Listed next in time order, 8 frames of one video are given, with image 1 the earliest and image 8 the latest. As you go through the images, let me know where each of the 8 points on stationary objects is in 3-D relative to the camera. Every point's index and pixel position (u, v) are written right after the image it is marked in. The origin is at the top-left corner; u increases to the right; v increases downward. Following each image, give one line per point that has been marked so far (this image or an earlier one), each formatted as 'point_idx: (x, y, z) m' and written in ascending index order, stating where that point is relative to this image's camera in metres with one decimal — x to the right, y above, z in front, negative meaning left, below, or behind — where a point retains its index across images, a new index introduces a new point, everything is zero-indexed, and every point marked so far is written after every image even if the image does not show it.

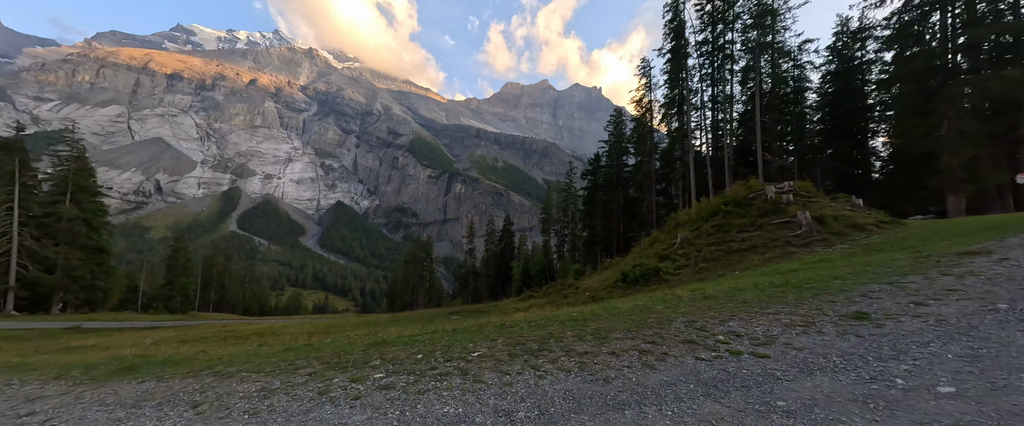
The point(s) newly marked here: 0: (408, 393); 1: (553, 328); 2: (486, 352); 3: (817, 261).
0: (-1.3, -2.3, +4.7) m
1: (+0.9, -2.3, +7.2) m
2: (-0.4, -2.3, +6.0) m
3: (+10.6, -1.7, +12.6) m
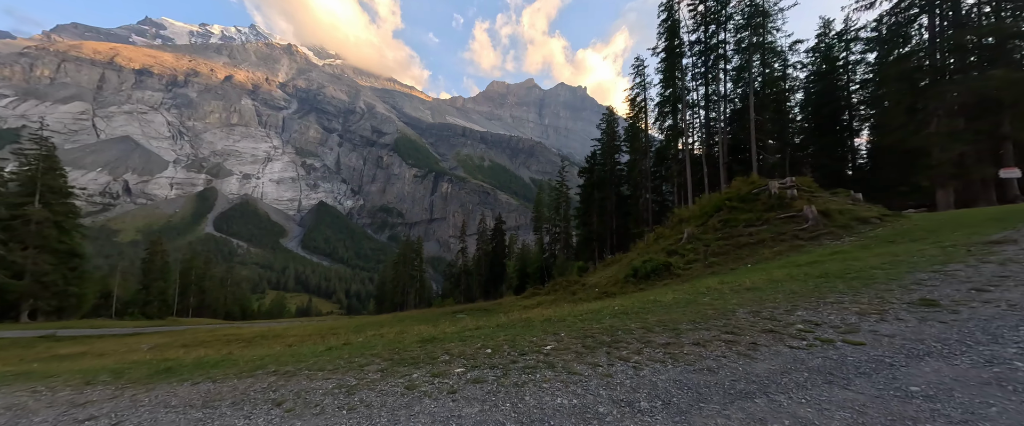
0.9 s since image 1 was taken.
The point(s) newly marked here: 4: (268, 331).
0: (-0.1, -2.2, +4.6) m
1: (+2.0, -2.2, +7.2) m
2: (+0.8, -2.2, +5.9) m
3: (+11.5, -1.5, +12.9) m
4: (-13.5, -6.5, +19.8) m
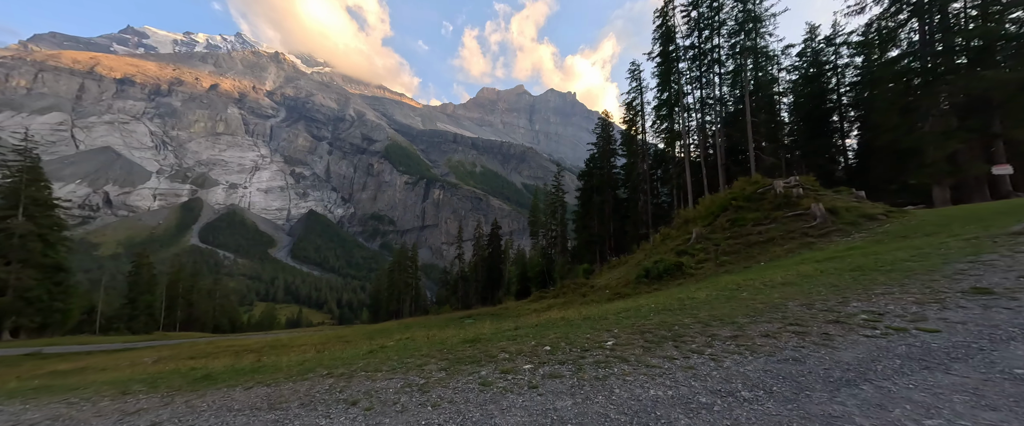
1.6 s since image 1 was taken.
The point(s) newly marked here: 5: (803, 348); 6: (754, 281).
0: (+0.9, -2.1, +4.5) m
1: (+3.0, -2.1, +7.2) m
2: (+1.7, -2.1, +5.8) m
3: (+12.3, -1.3, +13.1) m
4: (-12.9, -6.9, +19.3) m
5: (+3.7, -1.7, +4.6) m
6: (+6.9, -2.0, +10.2) m
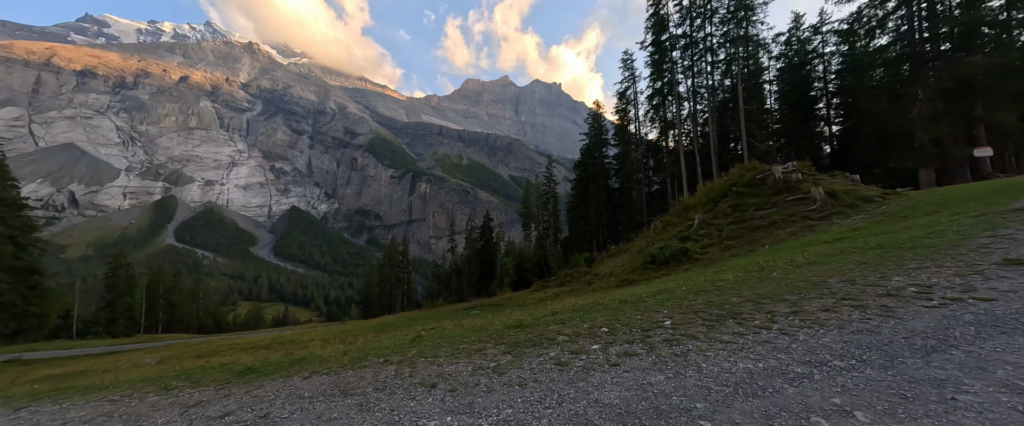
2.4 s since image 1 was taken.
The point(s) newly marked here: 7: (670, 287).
0: (+2.0, -1.8, +4.6) m
1: (+3.9, -1.7, +7.3) m
2: (+2.7, -1.8, +5.9) m
3: (+12.9, -0.7, +13.6) m
4: (-12.3, -6.6, +18.9) m
5: (+4.7, -1.4, +4.7) m
6: (+7.6, -1.5, +10.5) m
7: (+4.4, -2.1, +10.0) m
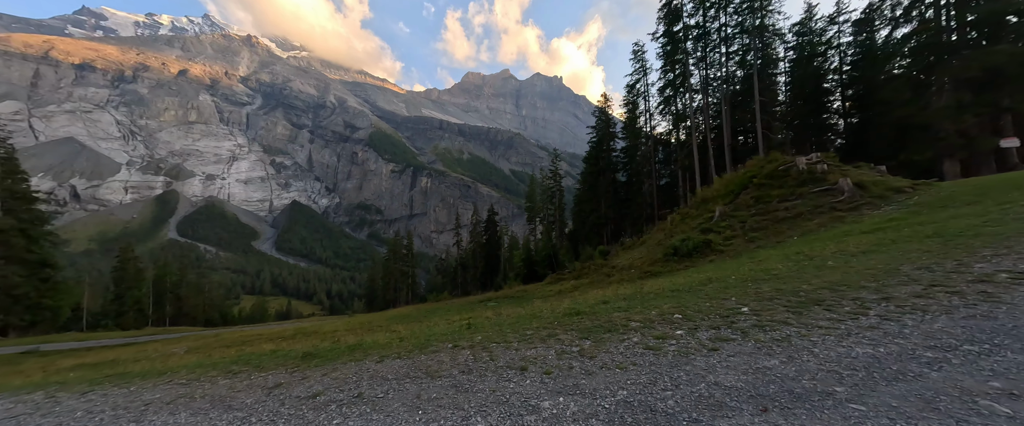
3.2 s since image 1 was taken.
0: (+3.2, -1.6, +4.4) m
1: (+5.0, -1.5, +7.2) m
2: (+3.9, -1.5, +5.8) m
3: (+14.1, -0.3, +13.5) m
4: (-11.1, -6.1, +18.9) m
5: (+5.9, -1.2, +4.6) m
6: (+8.8, -1.1, +10.3) m
7: (+5.6, -1.8, +9.9) m
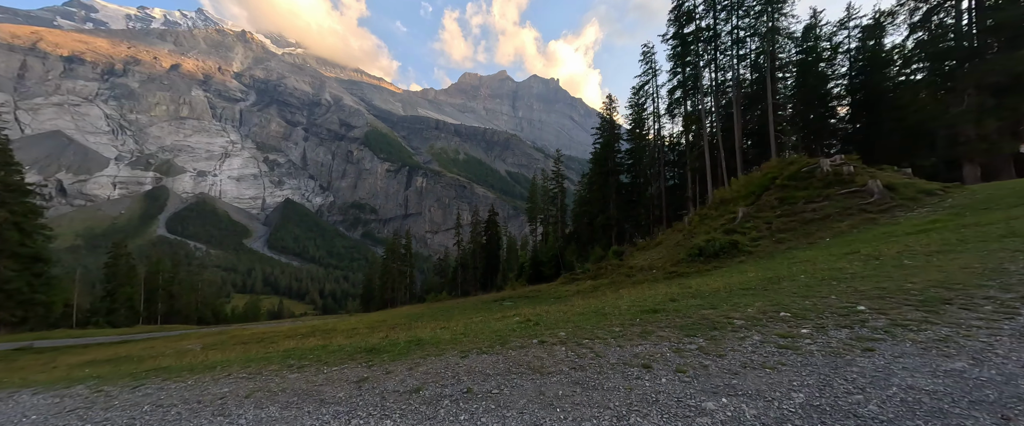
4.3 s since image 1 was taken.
0: (+4.7, -1.5, +4.0) m
1: (+6.5, -1.3, +6.8) m
2: (+5.4, -1.4, +5.4) m
3: (+15.5, -0.4, +13.3) m
4: (-9.9, -5.8, +18.2) m
5: (+7.4, -1.1, +4.2) m
6: (+10.2, -1.1, +10.0) m
7: (+7.0, -1.7, +9.5) m
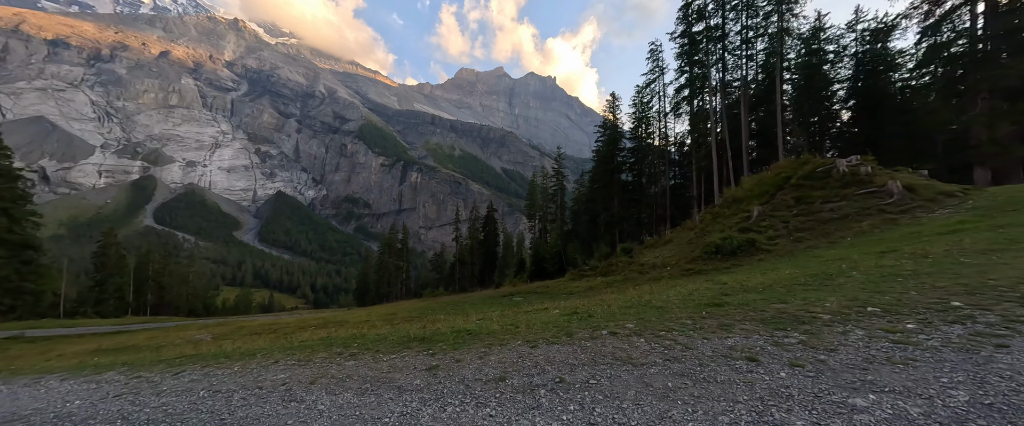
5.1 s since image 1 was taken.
0: (+5.8, -1.3, +3.8) m
1: (+7.6, -1.2, +6.6) m
2: (+6.5, -1.3, +5.2) m
3: (+16.5, -0.4, +13.3) m
4: (-9.1, -5.3, +17.7) m
5: (+8.6, -1.0, +4.1) m
6: (+11.3, -1.0, +9.9) m
7: (+8.0, -1.6, +9.4) m
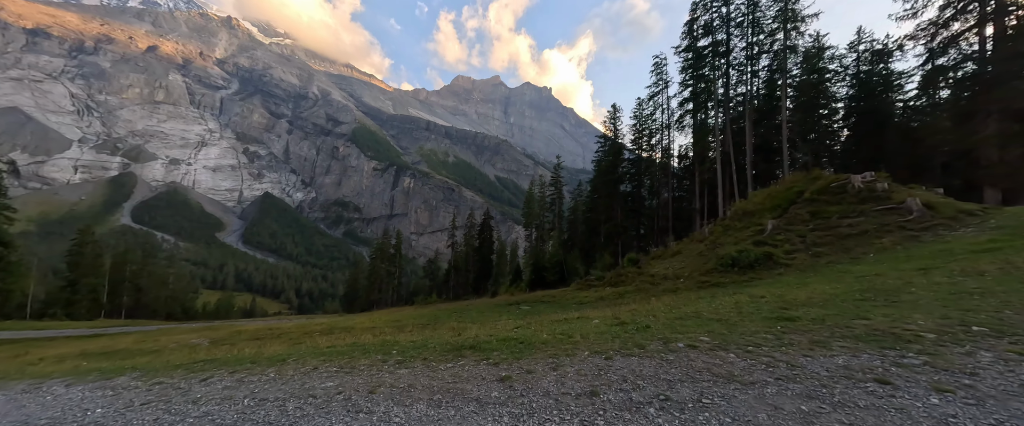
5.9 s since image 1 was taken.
0: (+7.0, -1.5, +3.4) m
1: (+8.7, -1.5, +6.3) m
2: (+7.7, -1.5, +4.8) m
3: (+17.4, -1.0, +13.2) m
4: (-8.4, -5.3, +16.8) m
5: (+9.8, -1.2, +3.8) m
6: (+12.3, -1.5, +9.7) m
7: (+9.1, -1.9, +9.0) m
